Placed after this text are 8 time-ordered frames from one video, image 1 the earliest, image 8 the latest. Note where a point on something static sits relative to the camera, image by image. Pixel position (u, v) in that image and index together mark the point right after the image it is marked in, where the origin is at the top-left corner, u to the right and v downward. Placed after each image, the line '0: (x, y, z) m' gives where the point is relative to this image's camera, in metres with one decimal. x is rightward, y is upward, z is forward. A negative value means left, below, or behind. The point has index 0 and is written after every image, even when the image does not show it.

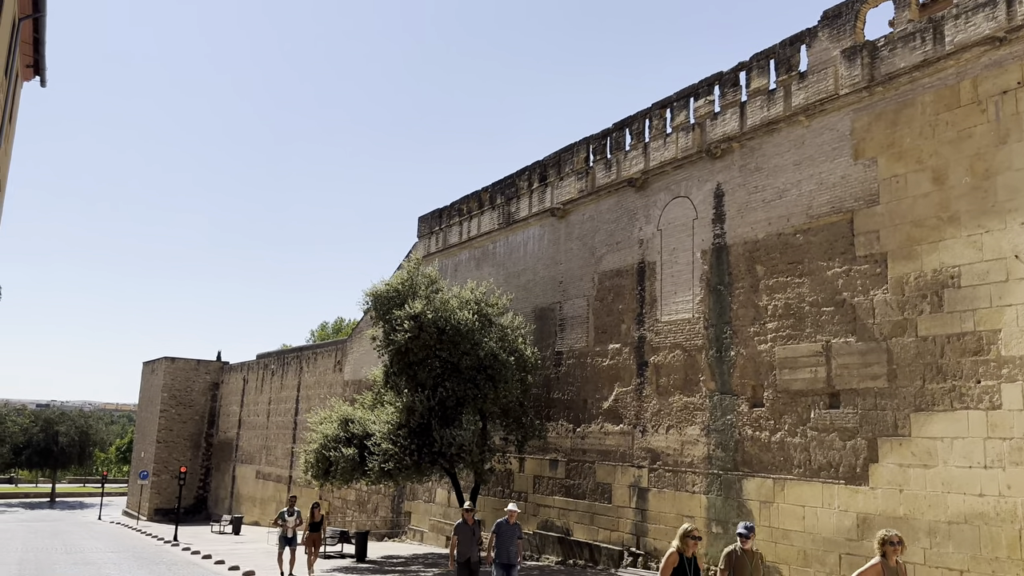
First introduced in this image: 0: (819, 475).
0: (+3.2, -2.0, +8.6) m
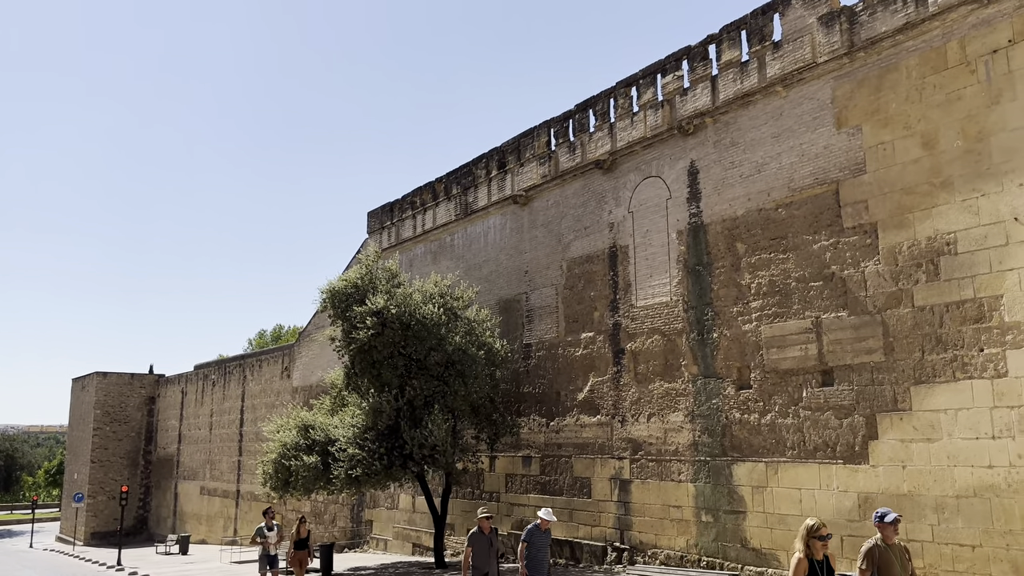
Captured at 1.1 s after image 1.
0: (+3.0, -1.7, +8.3) m
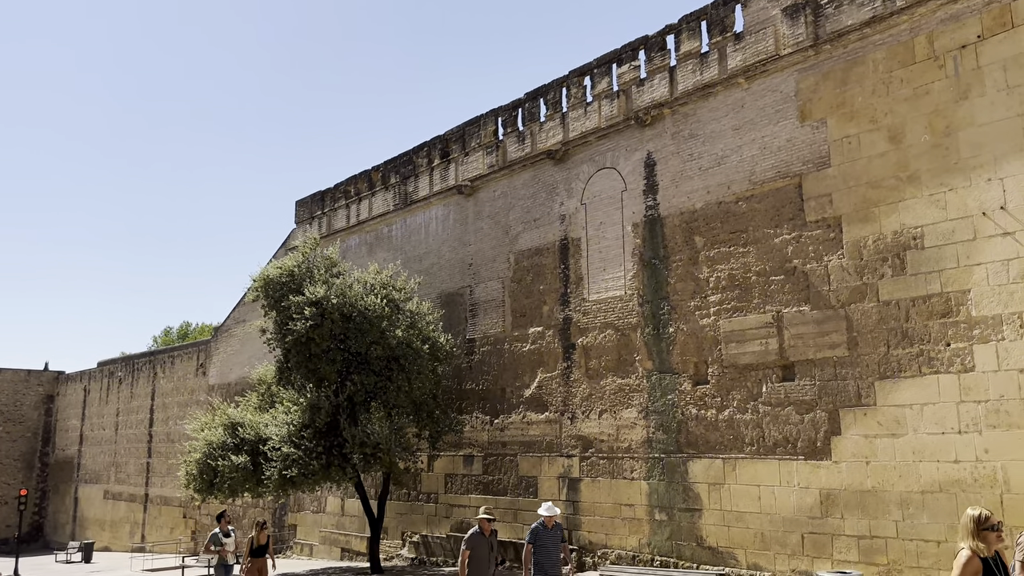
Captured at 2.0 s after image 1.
0: (+2.6, -1.6, +8.2) m
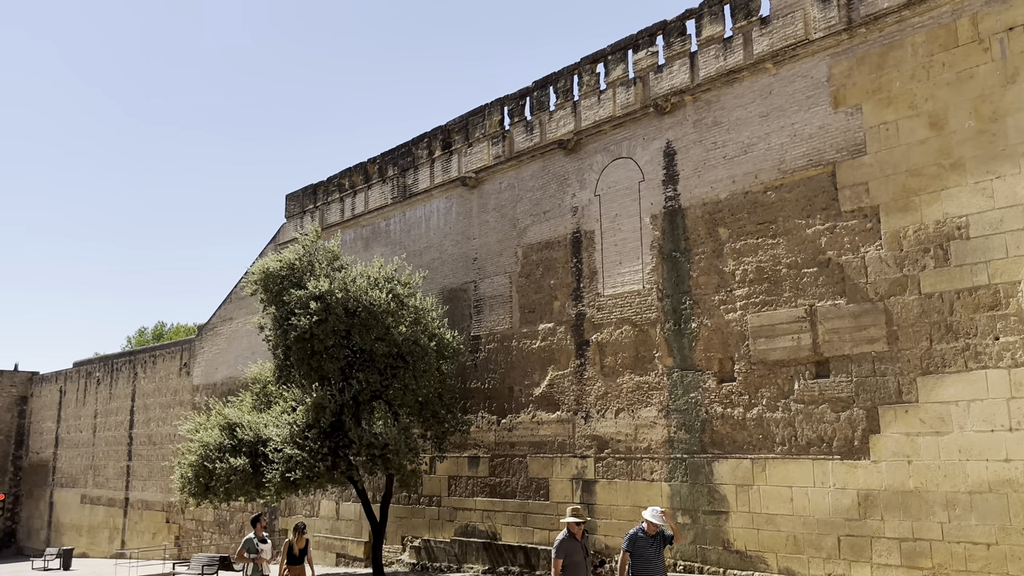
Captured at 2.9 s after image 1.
0: (+2.8, -1.6, +7.9) m
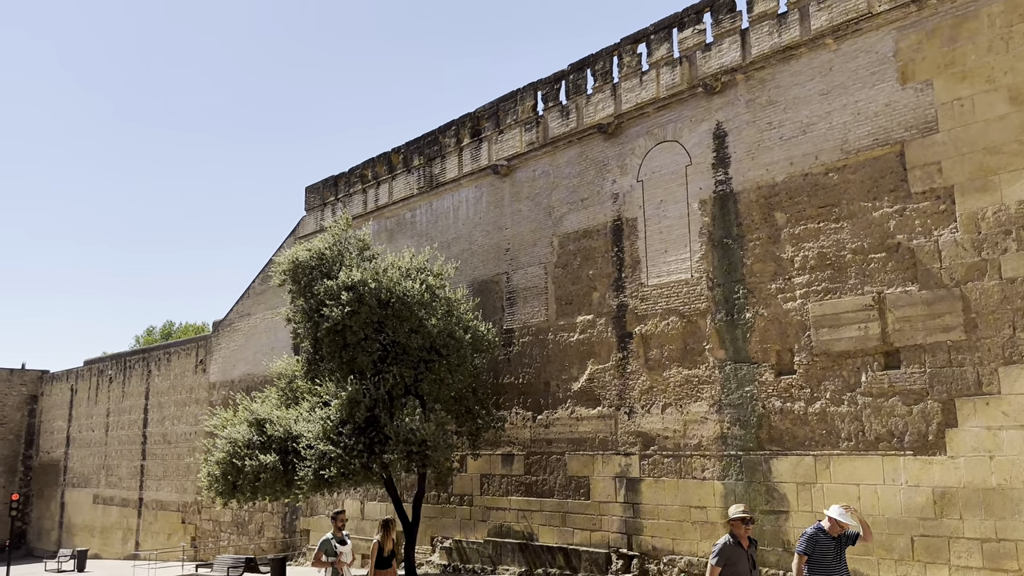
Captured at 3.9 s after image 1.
0: (+3.3, -1.4, +7.4) m
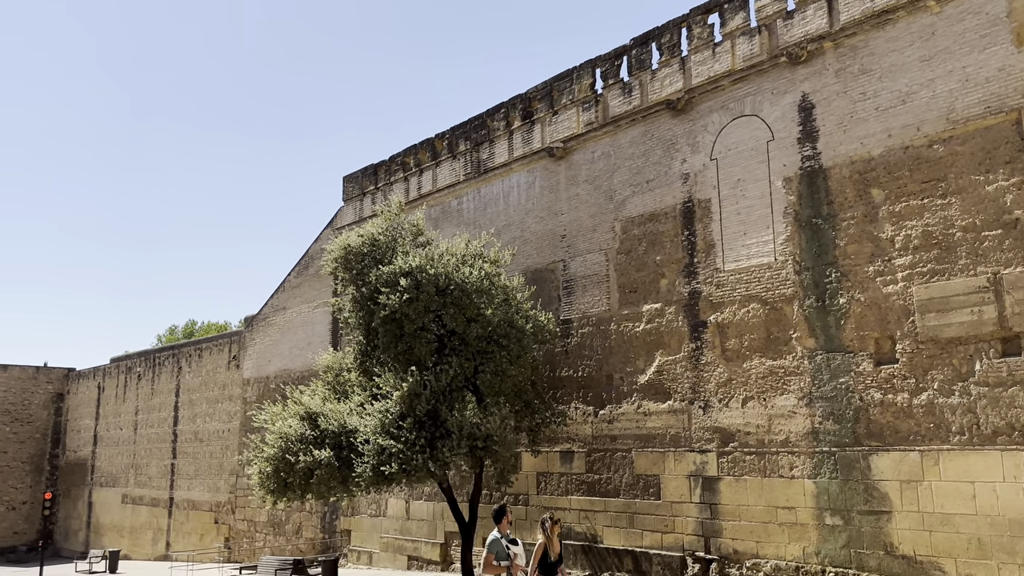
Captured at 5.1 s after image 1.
0: (+4.0, -1.3, +6.8) m
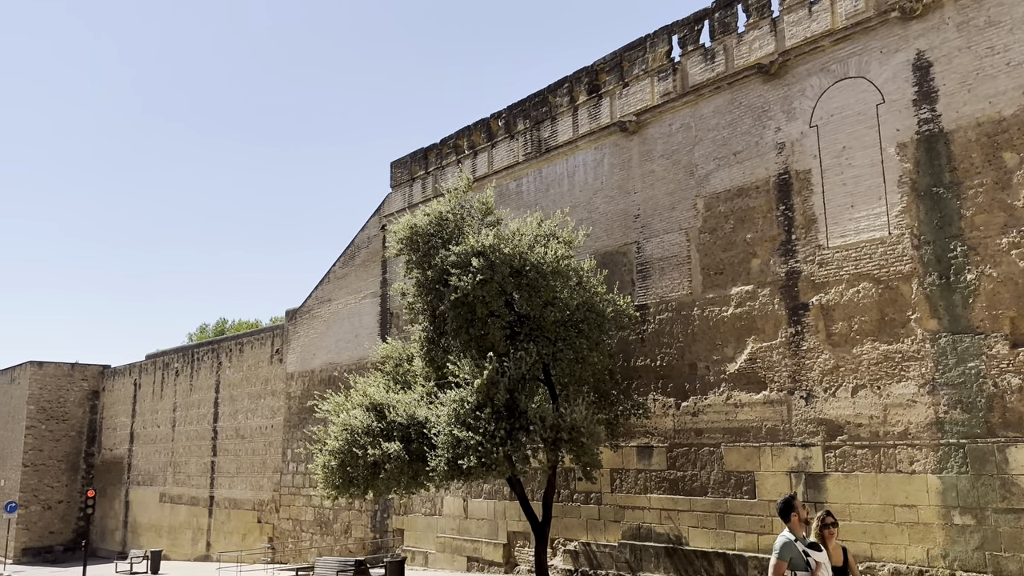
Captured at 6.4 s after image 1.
0: (+4.7, -1.0, +6.0) m
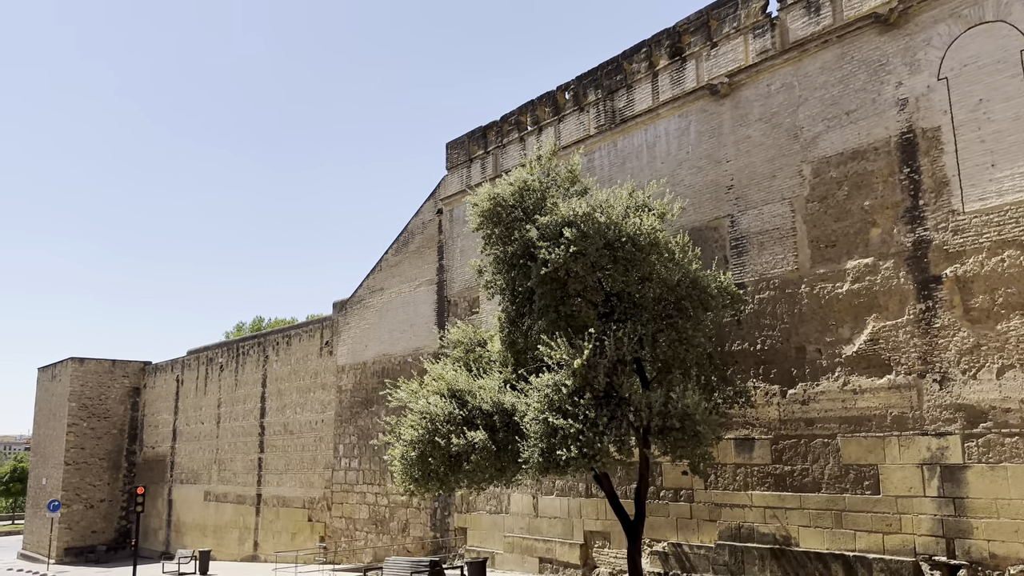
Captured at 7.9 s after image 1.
0: (+5.5, -0.8, +5.1) m
